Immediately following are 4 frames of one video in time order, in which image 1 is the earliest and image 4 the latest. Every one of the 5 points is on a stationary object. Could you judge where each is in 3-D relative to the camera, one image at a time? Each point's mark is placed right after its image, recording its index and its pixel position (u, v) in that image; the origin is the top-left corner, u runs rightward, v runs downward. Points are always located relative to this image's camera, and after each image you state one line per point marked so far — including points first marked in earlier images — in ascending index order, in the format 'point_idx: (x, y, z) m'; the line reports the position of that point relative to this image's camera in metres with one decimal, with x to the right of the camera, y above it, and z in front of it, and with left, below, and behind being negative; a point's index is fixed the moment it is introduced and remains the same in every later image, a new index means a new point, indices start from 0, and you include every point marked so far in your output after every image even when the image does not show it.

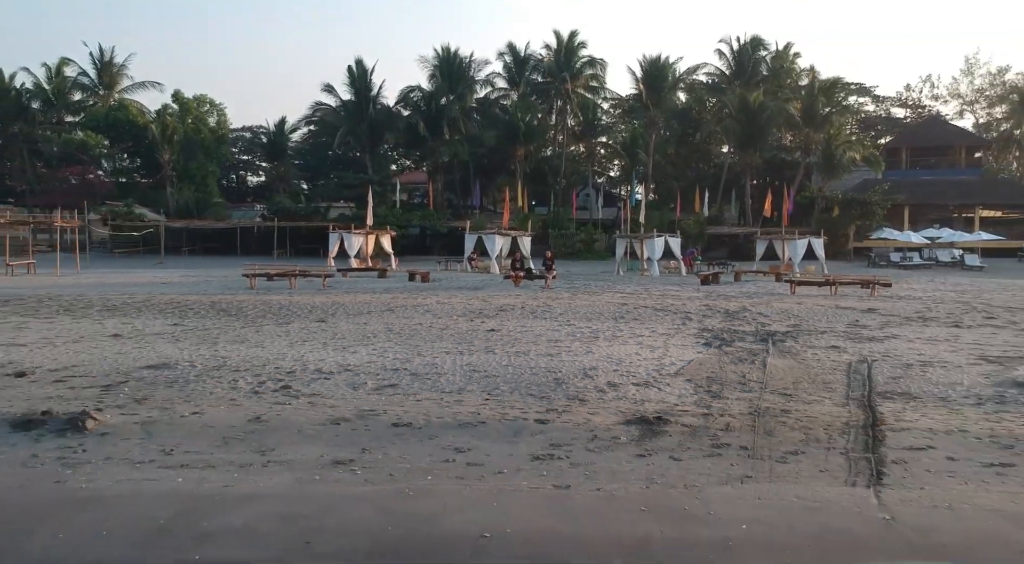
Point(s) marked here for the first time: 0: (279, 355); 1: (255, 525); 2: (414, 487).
0: (-2.7, -0.8, +10.5) m
1: (-1.5, -1.4, +5.4) m
2: (-0.6, -1.3, +6.0) m
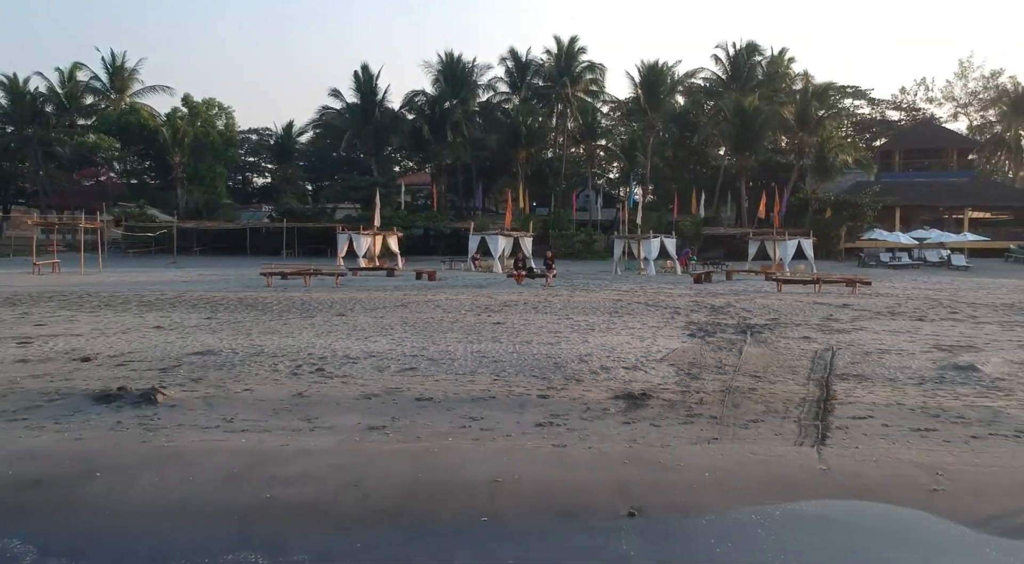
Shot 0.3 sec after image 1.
0: (-2.6, -0.8, +11.7) m
1: (-1.5, -1.4, +6.7) m
2: (-0.6, -1.3, +7.3) m
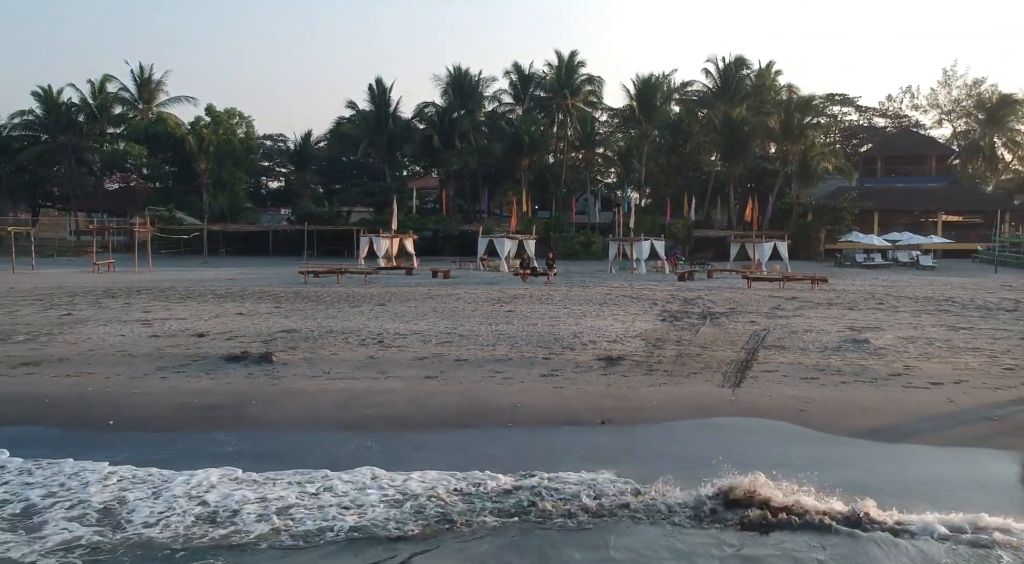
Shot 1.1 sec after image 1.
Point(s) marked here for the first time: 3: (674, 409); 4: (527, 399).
0: (-2.5, -0.7, +15.1) m
1: (-1.3, -1.3, +10.0) m
2: (-0.4, -1.2, +10.6) m
3: (+1.7, -1.4, +9.8) m
4: (+0.2, -1.3, +10.1) m
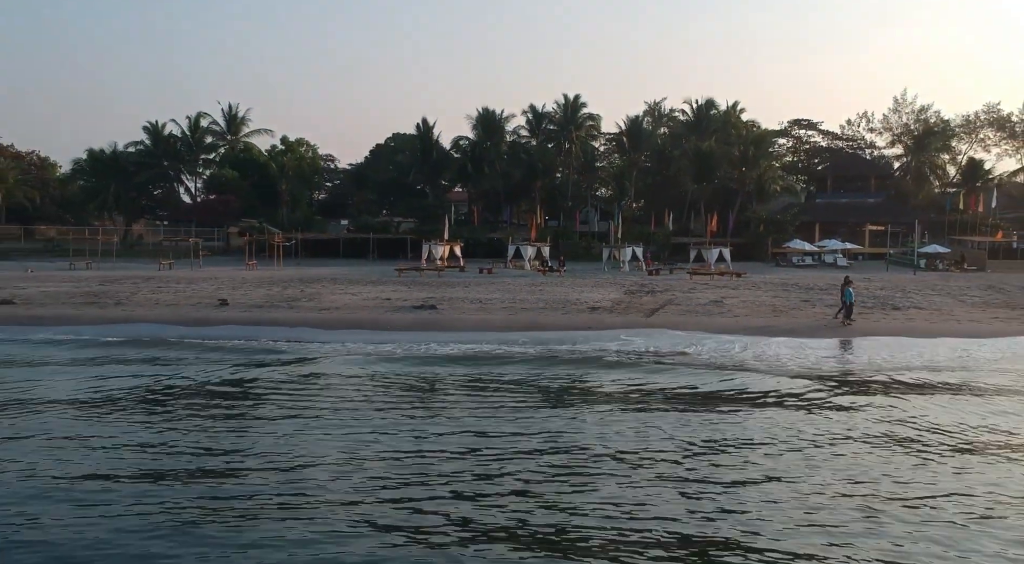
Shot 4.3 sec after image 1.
0: (-1.5, -0.4, +28.5) m
1: (-0.3, -1.0, +23.4) m
2: (+0.6, -0.9, +24.0) m
3: (+2.7, -1.1, +23.2) m
4: (+1.2, -1.0, +23.5) m
